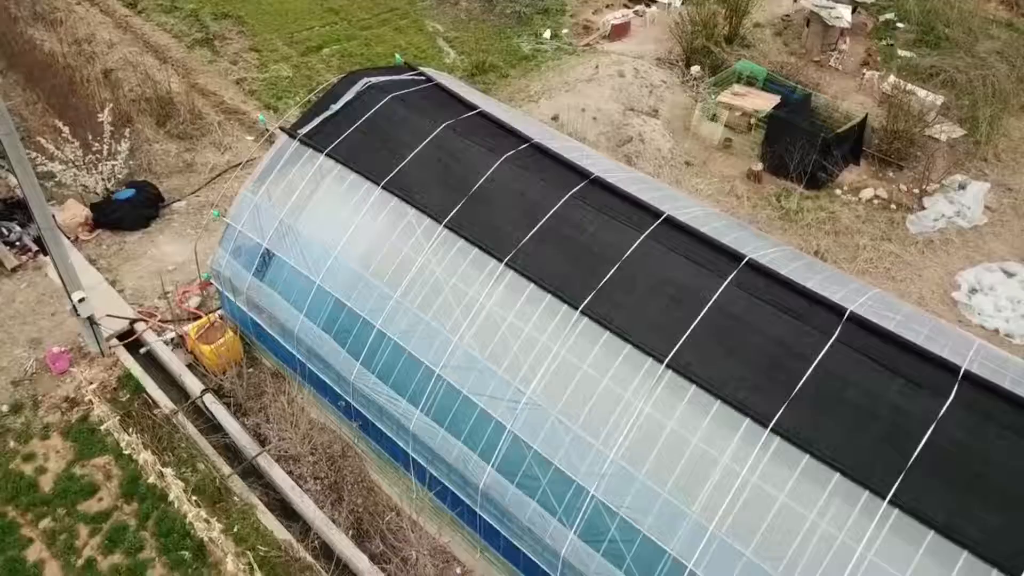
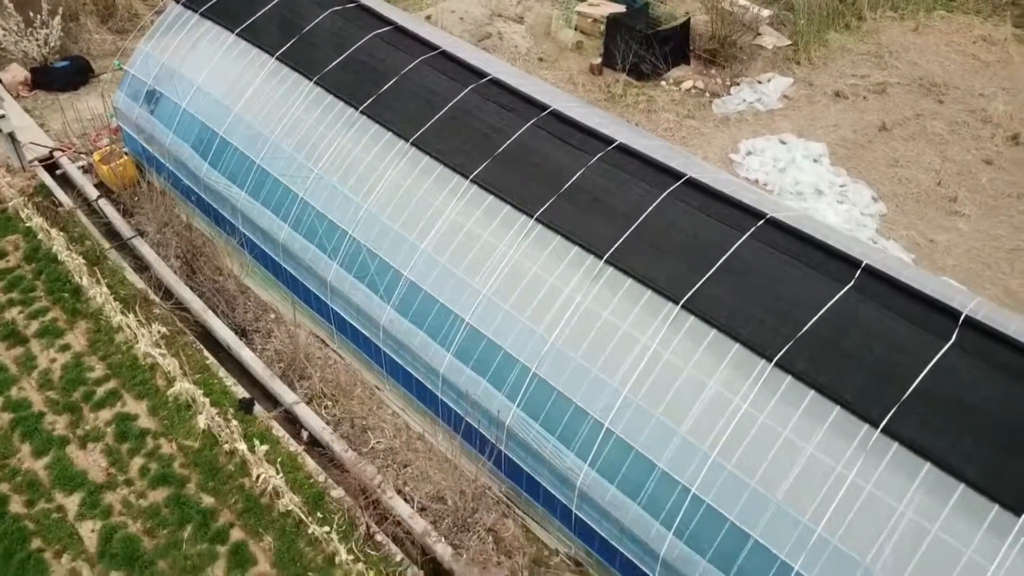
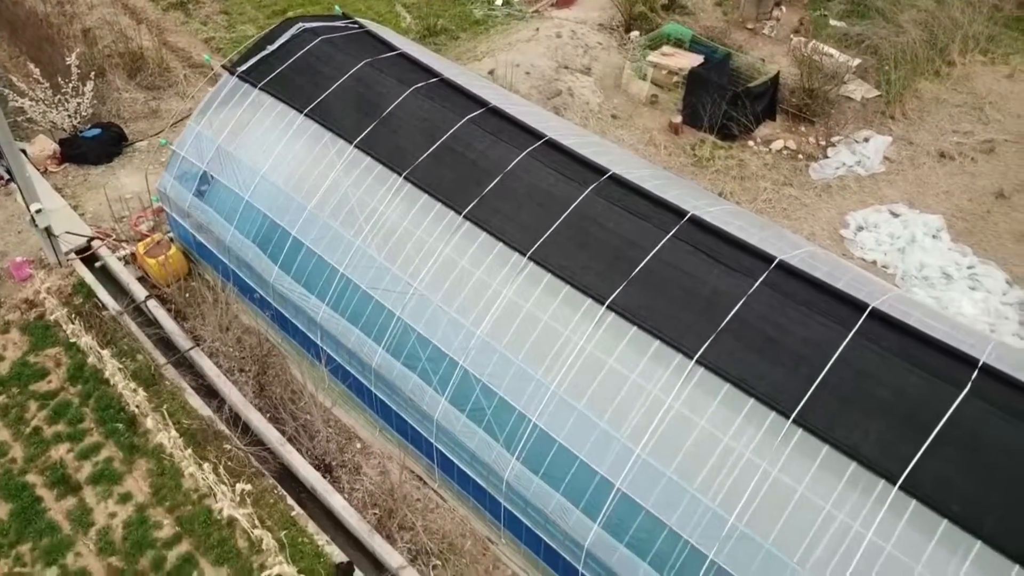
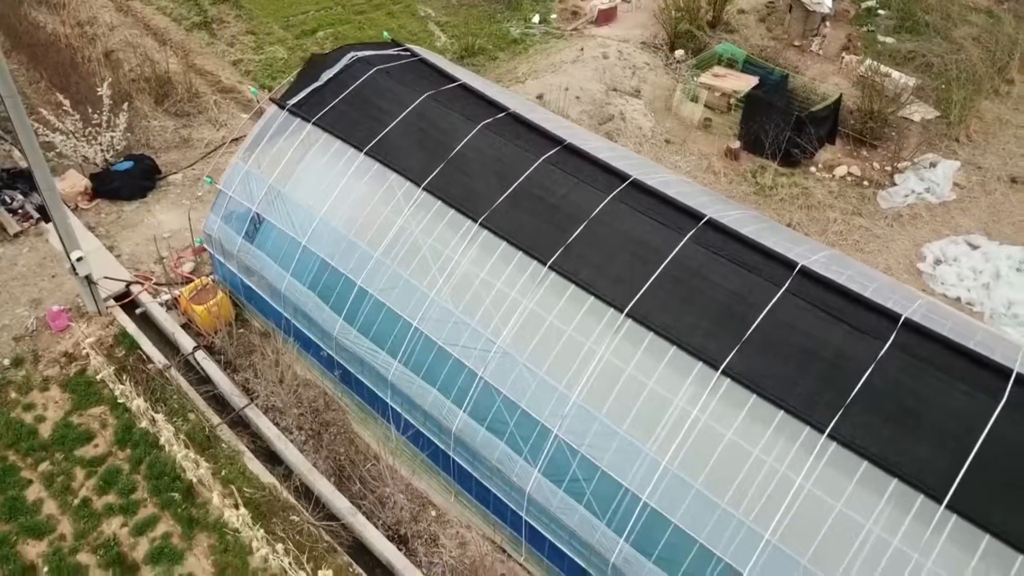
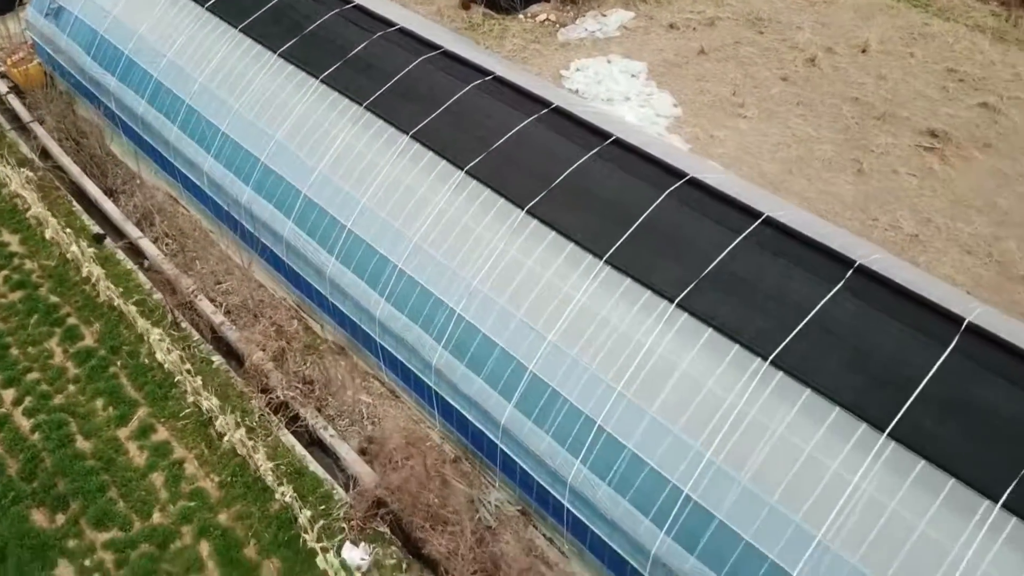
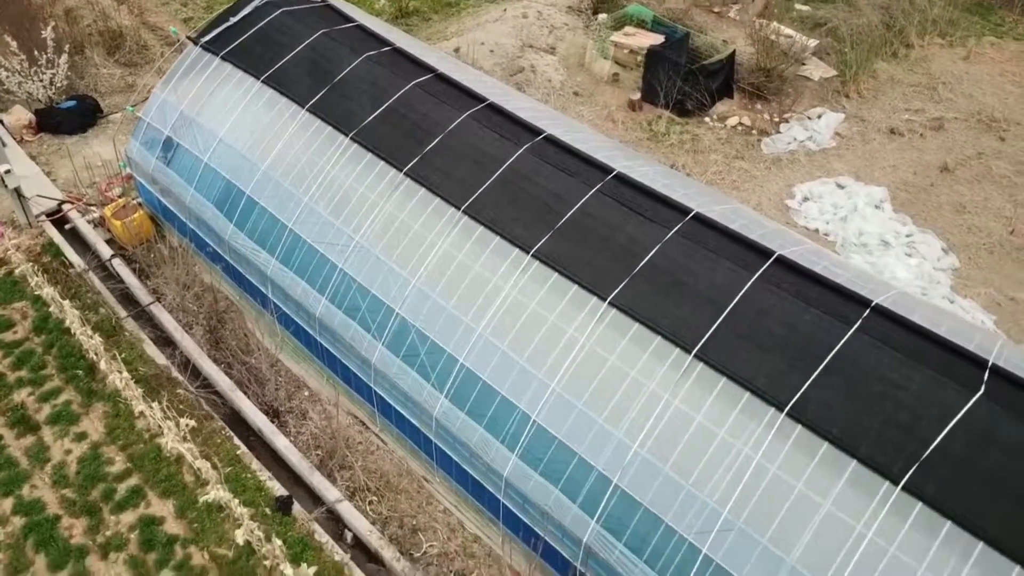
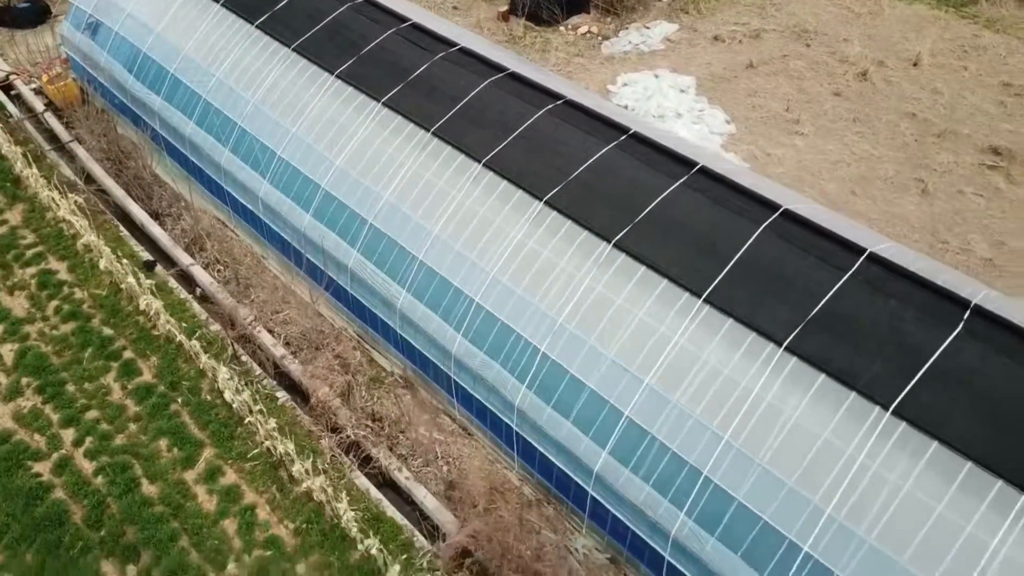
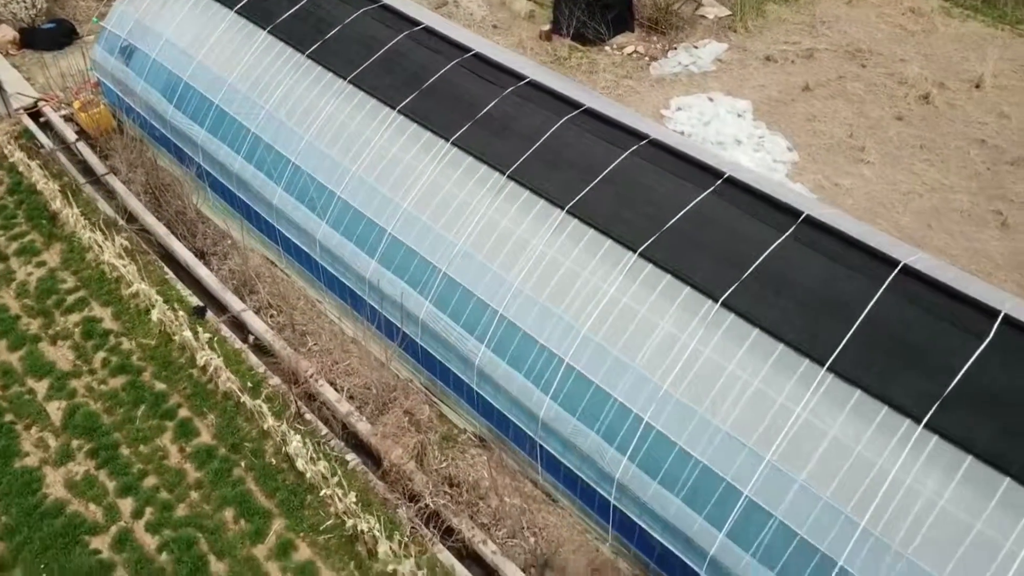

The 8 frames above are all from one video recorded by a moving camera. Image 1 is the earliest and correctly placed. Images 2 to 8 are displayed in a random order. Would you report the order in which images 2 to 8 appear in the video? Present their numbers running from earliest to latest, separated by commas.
4, 3, 6, 2, 8, 7, 5
